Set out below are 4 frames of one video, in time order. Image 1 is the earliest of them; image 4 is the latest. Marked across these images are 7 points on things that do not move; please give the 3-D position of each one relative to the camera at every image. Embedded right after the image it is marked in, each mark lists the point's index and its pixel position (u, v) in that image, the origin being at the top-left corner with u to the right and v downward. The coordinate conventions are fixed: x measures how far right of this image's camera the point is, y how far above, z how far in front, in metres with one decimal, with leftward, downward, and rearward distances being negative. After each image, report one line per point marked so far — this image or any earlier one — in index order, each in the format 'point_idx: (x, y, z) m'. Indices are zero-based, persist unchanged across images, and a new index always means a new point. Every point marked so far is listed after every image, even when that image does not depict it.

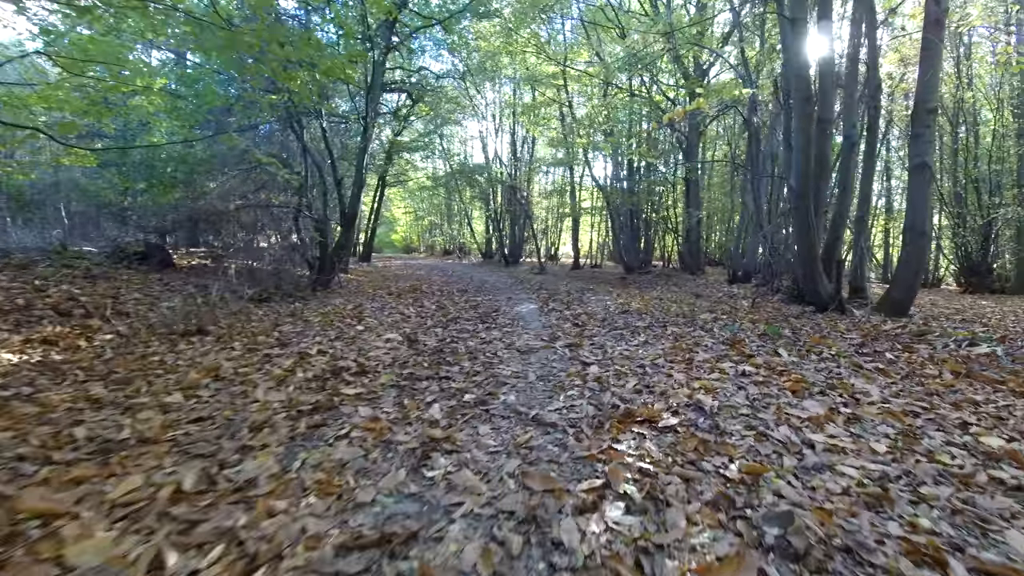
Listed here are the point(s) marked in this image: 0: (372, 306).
0: (-2.7, -0.3, +9.1) m
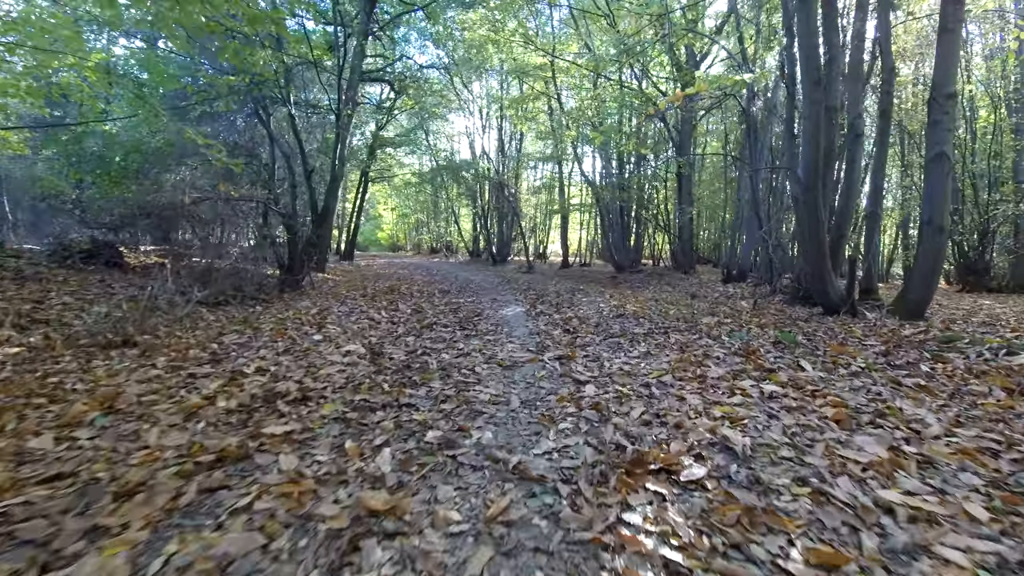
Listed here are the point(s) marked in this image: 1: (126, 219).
0: (-3.0, -0.4, +8.2) m
1: (-8.7, +1.5, +10.6) m
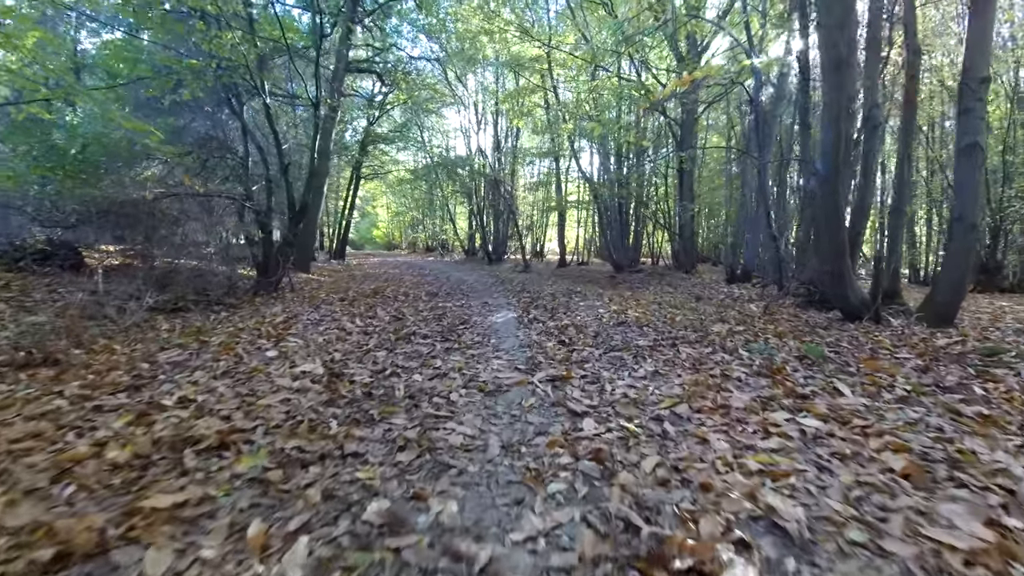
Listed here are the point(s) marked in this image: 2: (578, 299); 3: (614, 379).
0: (-3.1, -0.4, +7.4) m
1: (-8.8, +1.4, +9.8) m
2: (+1.4, -0.2, +10.0) m
3: (+0.9, -0.8, +4.4) m
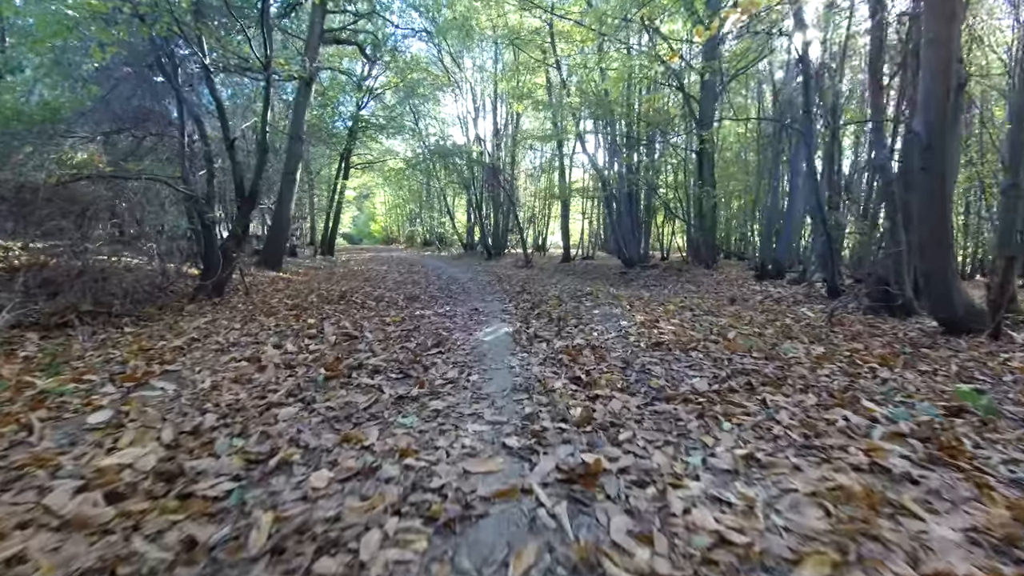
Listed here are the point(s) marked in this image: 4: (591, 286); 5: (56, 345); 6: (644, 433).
0: (-3.2, -0.5, +5.4) m
1: (-8.9, +1.3, +7.8) m
2: (+1.3, -0.3, +8.0) m
3: (+0.9, -1.0, +2.4) m
4: (+2.0, +0.1, +12.3) m
5: (-5.1, -0.6, +5.4) m
6: (+0.8, -0.9, +3.0) m
